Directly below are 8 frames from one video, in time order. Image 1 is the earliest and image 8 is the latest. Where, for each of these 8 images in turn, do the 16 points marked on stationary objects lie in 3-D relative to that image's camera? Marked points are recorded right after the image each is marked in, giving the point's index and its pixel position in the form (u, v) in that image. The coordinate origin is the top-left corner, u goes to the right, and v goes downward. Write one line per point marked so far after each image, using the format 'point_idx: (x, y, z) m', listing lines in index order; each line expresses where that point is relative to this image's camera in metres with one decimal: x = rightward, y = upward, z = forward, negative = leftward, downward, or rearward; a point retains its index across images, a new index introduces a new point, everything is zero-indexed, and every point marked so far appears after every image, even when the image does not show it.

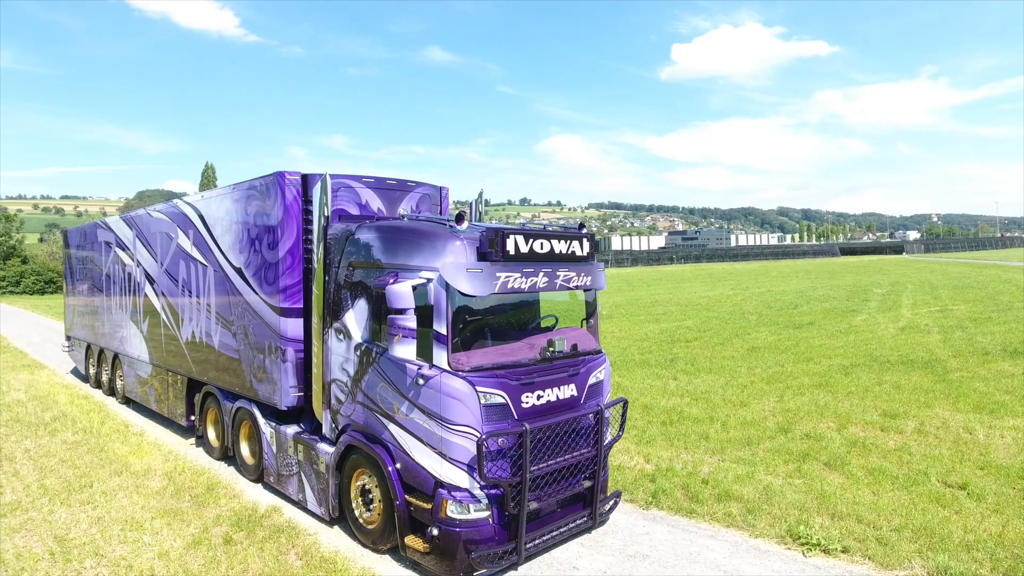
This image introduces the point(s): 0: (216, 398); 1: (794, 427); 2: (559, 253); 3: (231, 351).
0: (-3.6, -1.4, +7.7) m
1: (+4.1, -2.0, +9.1) m
2: (+0.4, +0.3, +5.3) m
3: (-3.2, -0.7, +7.2) m
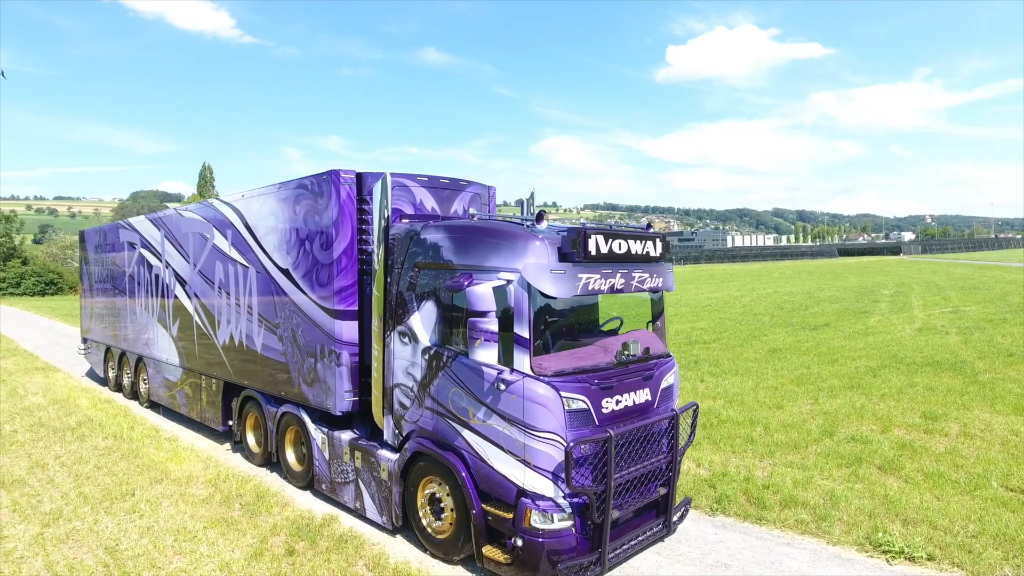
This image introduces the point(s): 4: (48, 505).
0: (-3.0, -1.4, +7.5) m
1: (+4.7, -2.0, +9.0) m
2: (+1.0, +0.3, +5.2) m
3: (-2.7, -0.7, +7.0) m
4: (-5.0, -2.4, +6.8) m
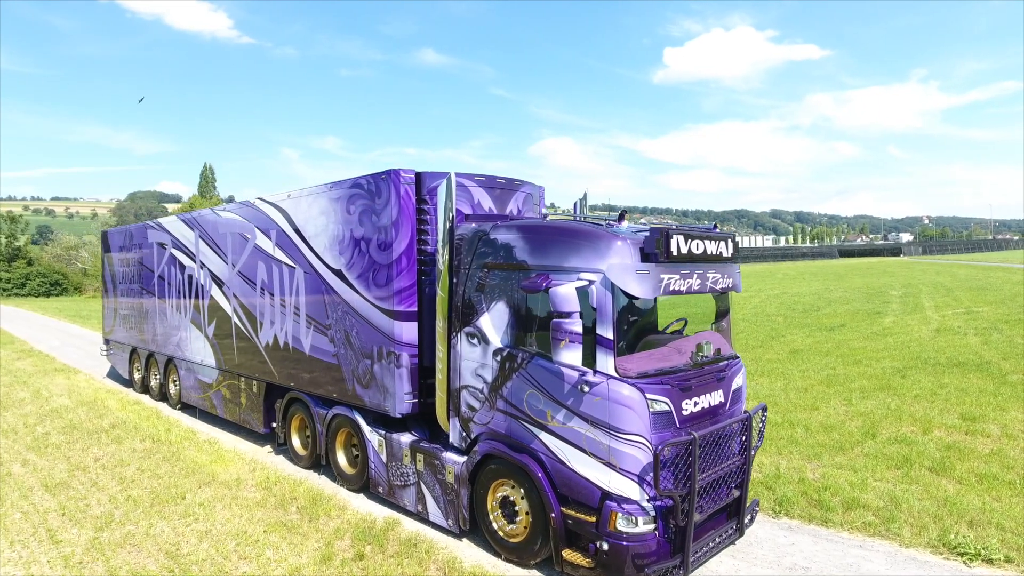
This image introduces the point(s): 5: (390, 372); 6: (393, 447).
0: (-2.5, -1.4, +7.4) m
1: (+5.3, -2.1, +9.0) m
2: (+1.6, +0.3, +5.1) m
3: (-2.1, -0.7, +6.9) m
4: (-4.4, -2.4, +6.7) m
5: (-1.2, -0.8, +6.0) m
6: (-1.2, -1.6, +6.1) m
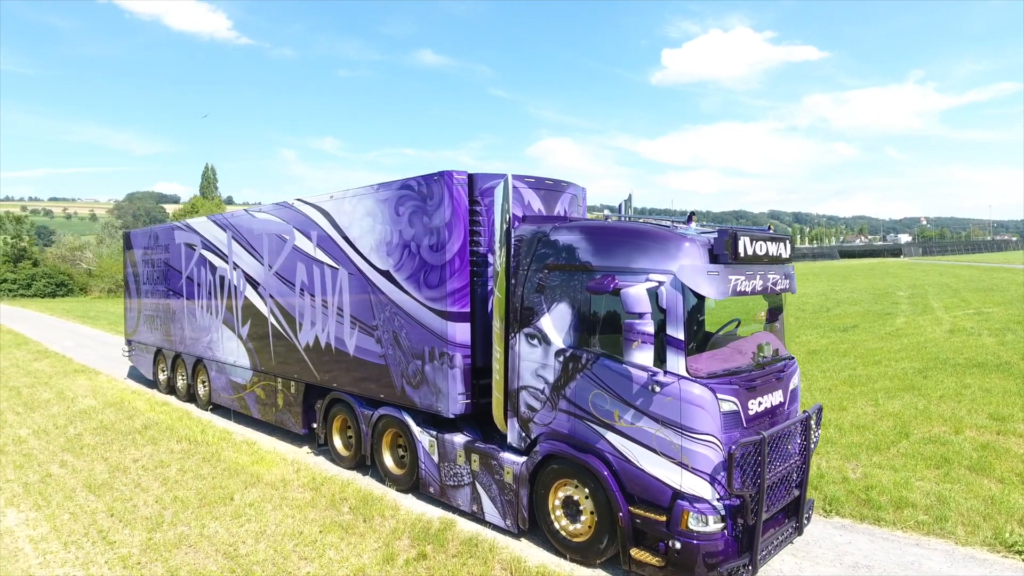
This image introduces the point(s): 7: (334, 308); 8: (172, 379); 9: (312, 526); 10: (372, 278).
0: (-2.0, -1.4, +7.4) m
1: (+5.8, -2.1, +9.0) m
2: (+2.1, +0.3, +5.2) m
3: (-1.6, -0.8, +6.9) m
4: (-3.9, -2.4, +6.7) m
5: (-0.7, -0.8, +6.1) m
6: (-0.6, -1.6, +6.1) m
7: (-2.1, -0.2, +7.5) m
8: (-6.3, -1.7, +11.6) m
9: (-1.9, -2.3, +5.9) m
10: (-1.6, +0.1, +6.9) m
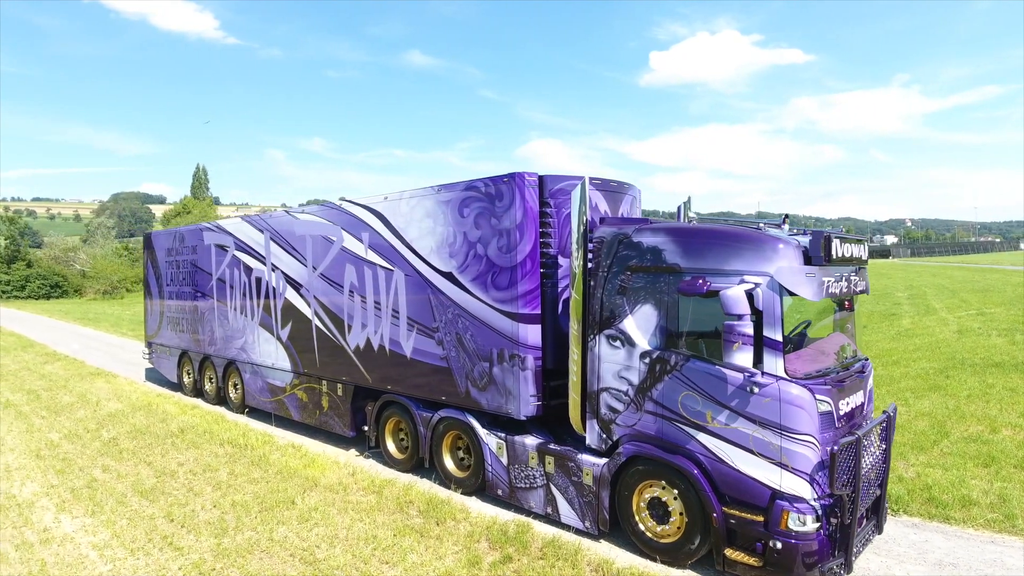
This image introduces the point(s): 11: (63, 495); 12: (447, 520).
0: (-1.3, -1.4, +7.4) m
1: (+6.4, -2.1, +9.1) m
2: (+2.8, +0.3, +5.2) m
3: (-0.9, -0.8, +6.9) m
4: (-3.3, -2.4, +6.6) m
5: (0.0, -0.8, +6.1) m
6: (0.0, -1.6, +6.1) m
7: (-1.5, -0.3, +7.4) m
8: (-5.8, -1.7, +11.5) m
9: (-1.2, -2.3, +5.9) m
10: (-0.9, +0.1, +6.9) m
11: (-5.3, -2.5, +7.4) m
12: (-0.6, -2.2, +6.0) m
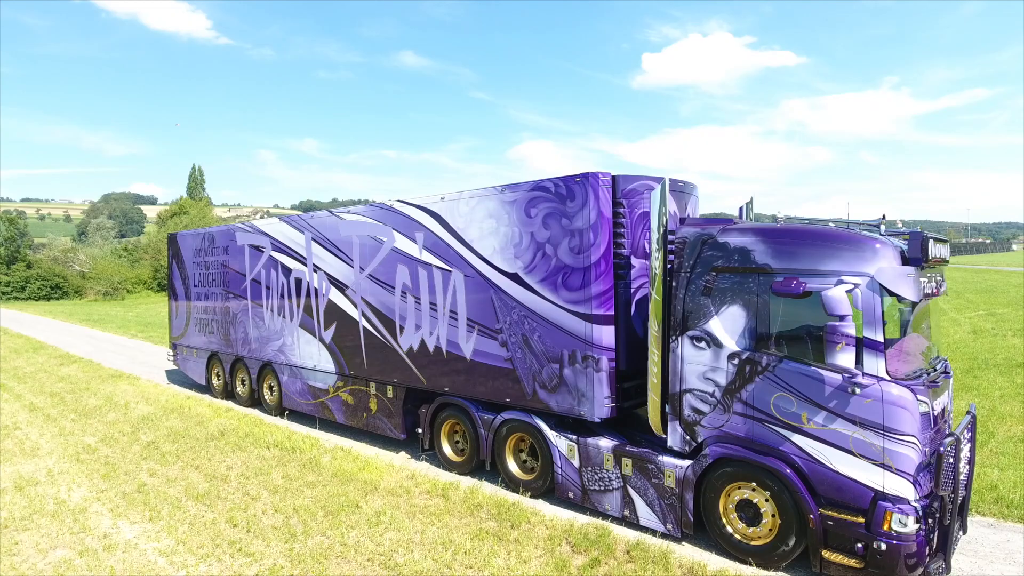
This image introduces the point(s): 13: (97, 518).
0: (-0.6, -1.4, +7.3) m
1: (+7.1, -2.1, +9.2) m
2: (+3.6, +0.3, +5.2) m
3: (-0.2, -0.8, +6.8) m
4: (-2.5, -2.4, +6.5) m
5: (+0.7, -0.8, +6.0) m
6: (+0.8, -1.6, +6.1) m
7: (-0.8, -0.3, +7.4) m
8: (-5.1, -1.7, +11.4) m
9: (-0.5, -2.3, +5.8) m
10: (-0.2, +0.1, +6.8) m
11: (-4.6, -2.5, +7.3) m
12: (+0.1, -2.2, +5.9) m
13: (-4.6, -2.5, +6.8) m
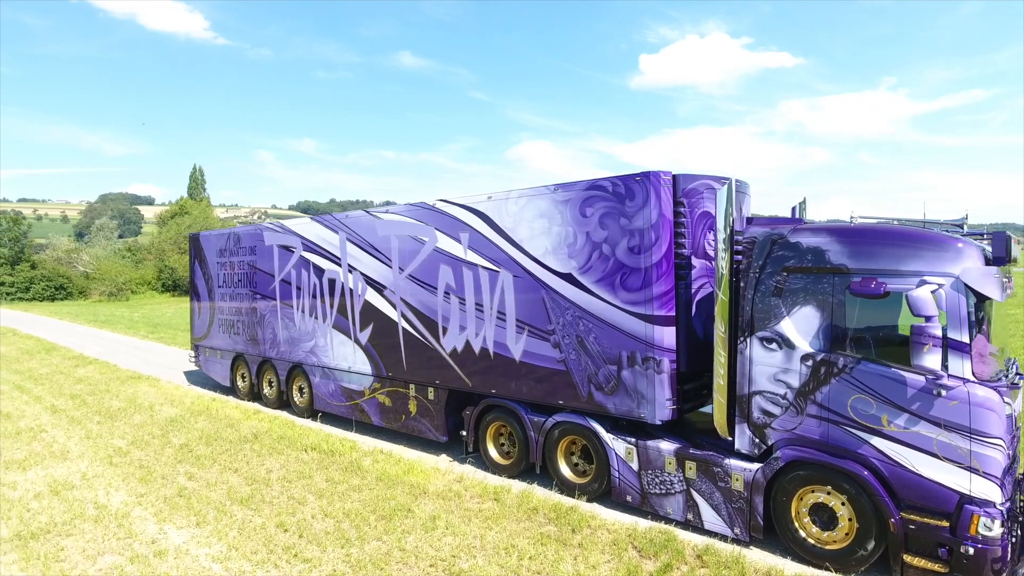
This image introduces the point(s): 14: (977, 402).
0: (0.0, -1.4, +7.2) m
1: (+7.6, -2.1, +9.1) m
2: (+4.1, +0.3, +5.1) m
3: (+0.4, -0.8, +6.8) m
4: (-2.0, -2.4, +6.4) m
5: (+1.3, -0.9, +5.9) m
6: (+1.3, -1.6, +6.0) m
7: (-0.2, -0.3, +7.3) m
8: (-4.6, -1.8, +11.2) m
9: (+0.1, -2.3, +5.7) m
10: (+0.4, +0.1, +6.7) m
11: (-4.1, -2.5, +7.1) m
12: (+0.7, -2.2, +5.8) m
13: (-4.0, -2.5, +6.7) m
14: (+3.3, -0.8, +4.4) m
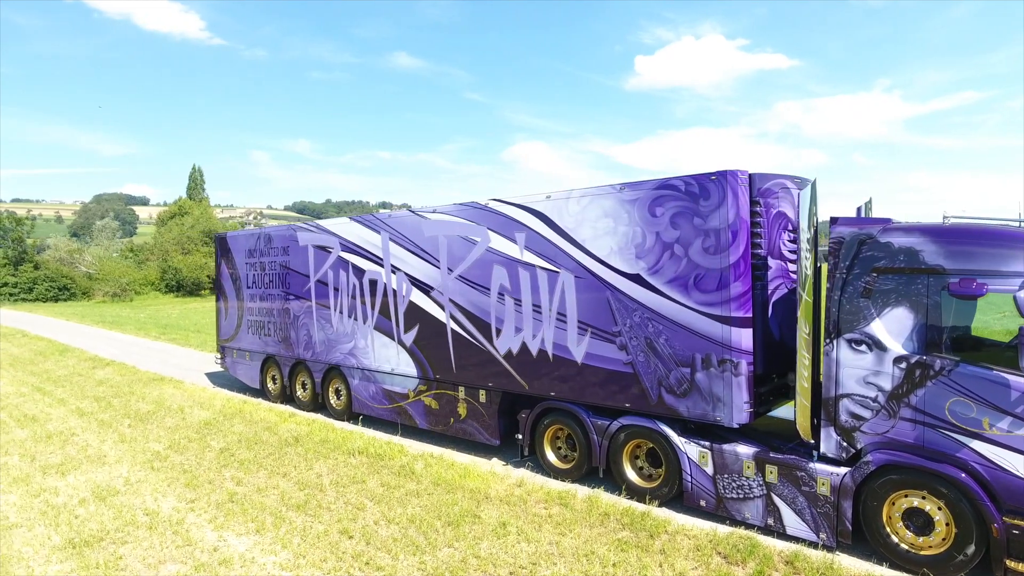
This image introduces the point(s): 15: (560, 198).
0: (+0.6, -1.4, +7.1) m
1: (+8.3, -2.1, +9.1) m
2: (+4.8, +0.2, +5.1) m
3: (+1.1, -0.8, +6.6) m
4: (-1.3, -2.4, +6.3) m
5: (+2.0, -0.9, +5.8) m
6: (+2.0, -1.6, +5.9) m
7: (+0.5, -0.3, +7.2) m
8: (-4.0, -1.8, +11.1) m
9: (+0.8, -2.3, +5.6) m
10: (+1.1, +0.1, +6.6) m
11: (-3.4, -2.5, +7.0) m
12: (+1.3, -2.2, +5.7) m
13: (-3.3, -2.5, +6.6) m
14: (+4.0, -0.8, +4.3) m
15: (+0.5, +1.0, +7.0) m
